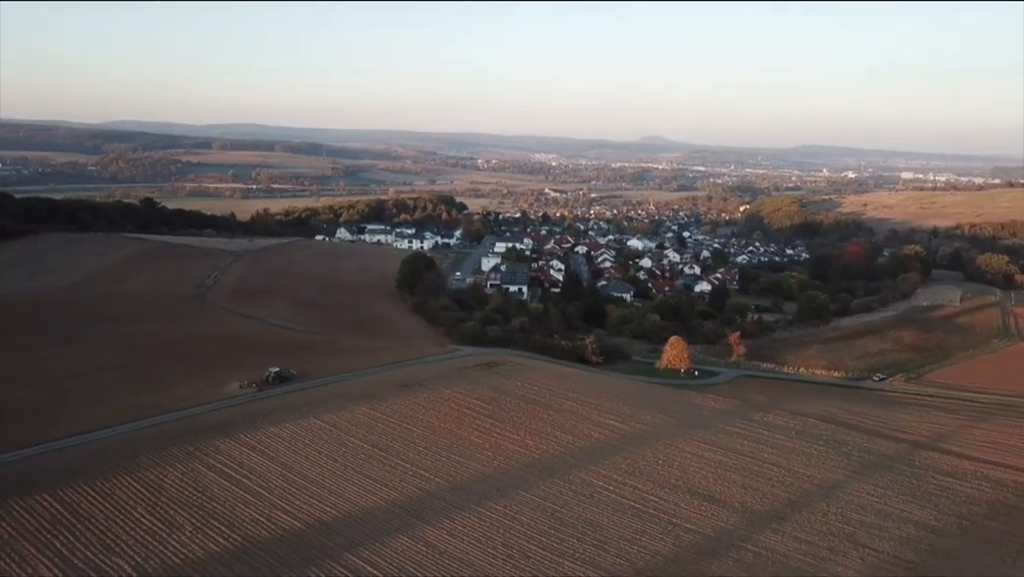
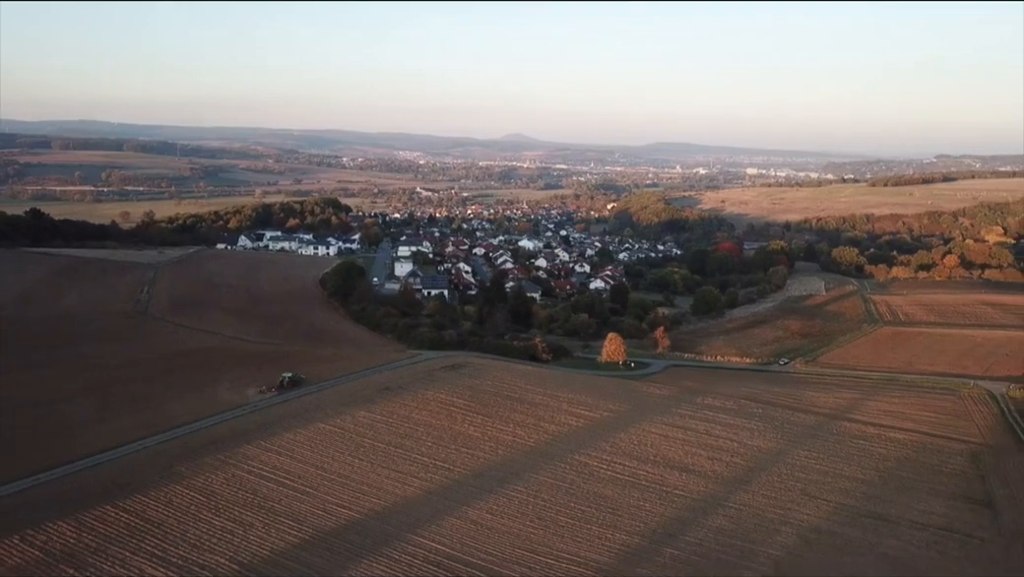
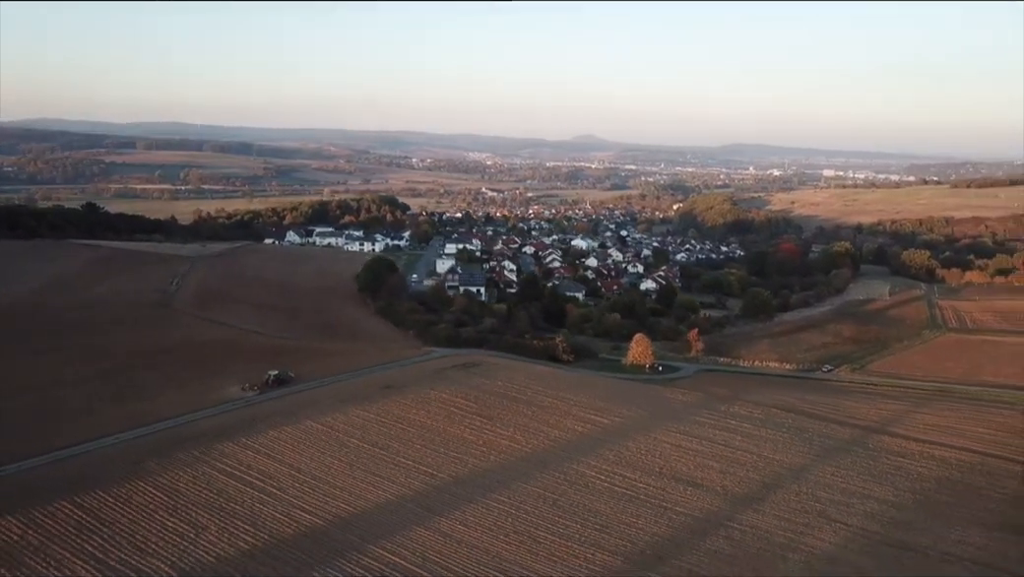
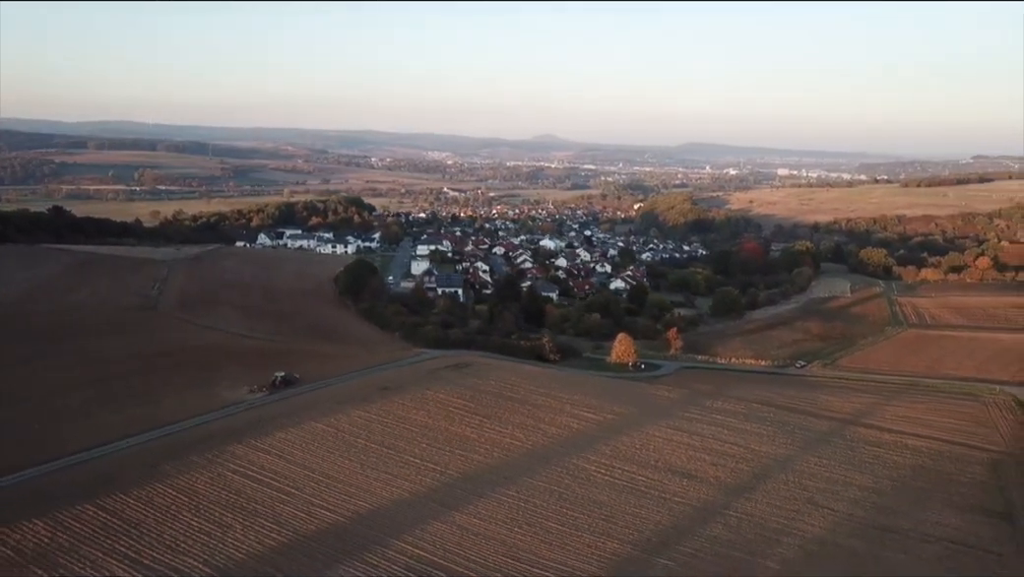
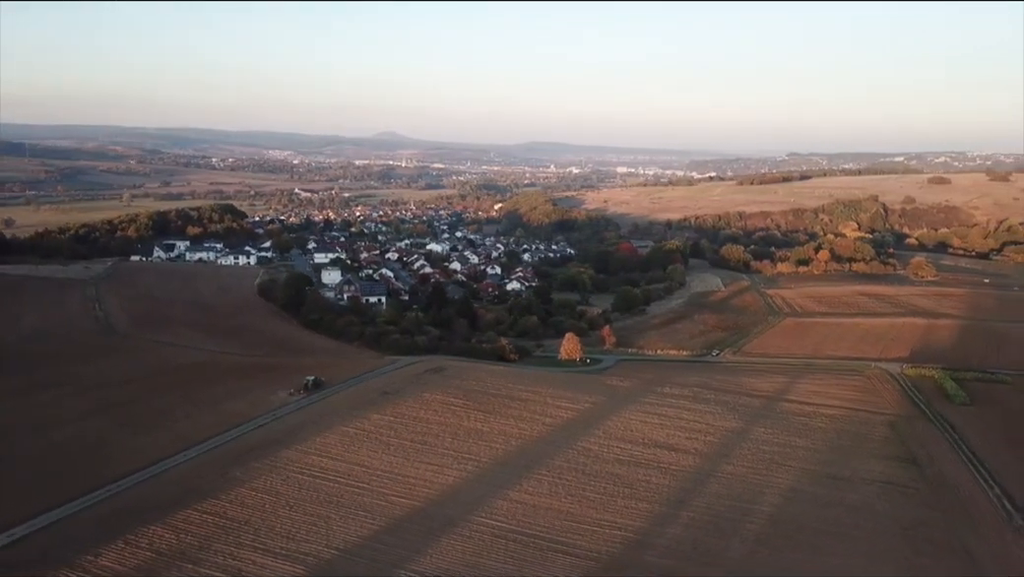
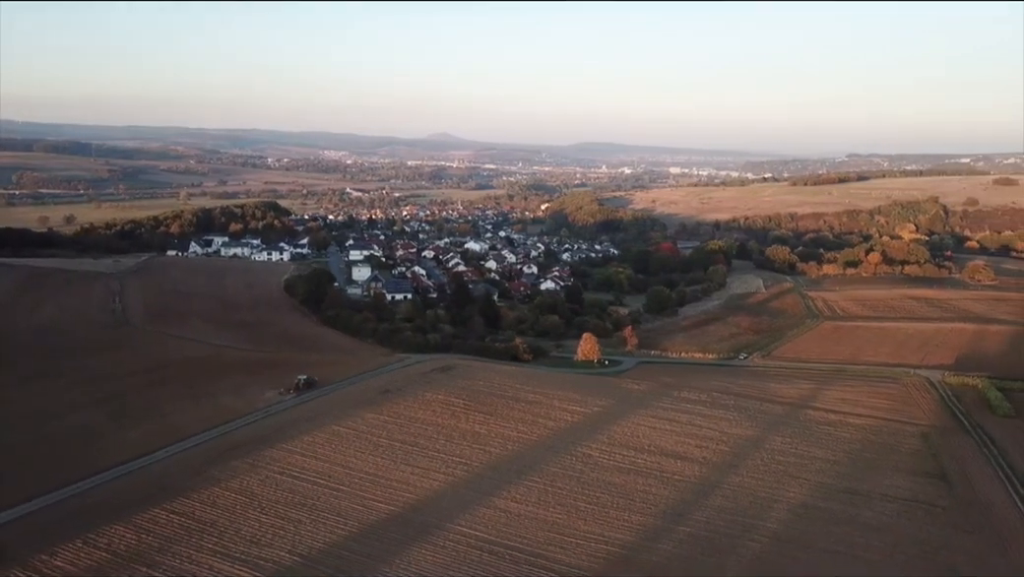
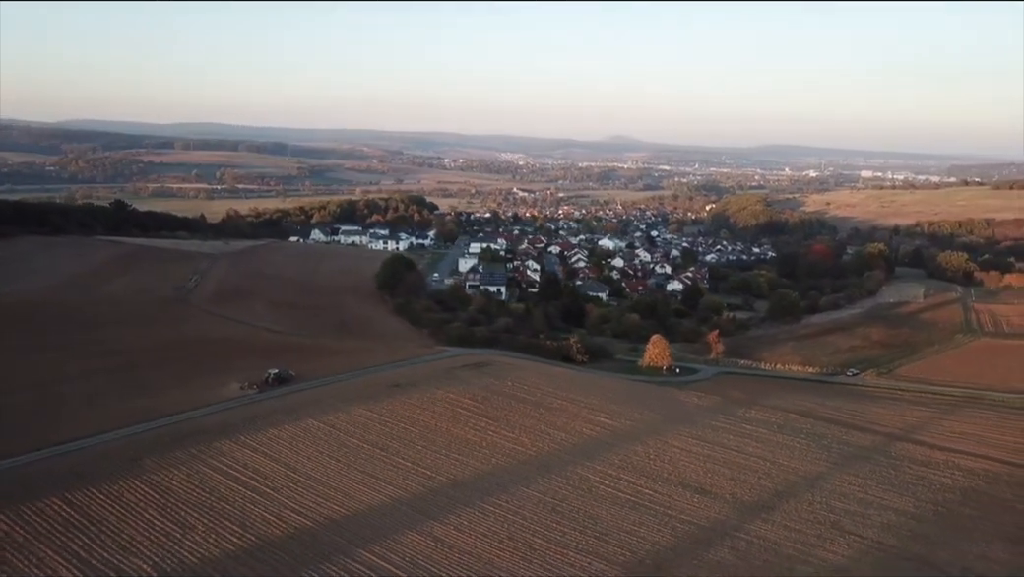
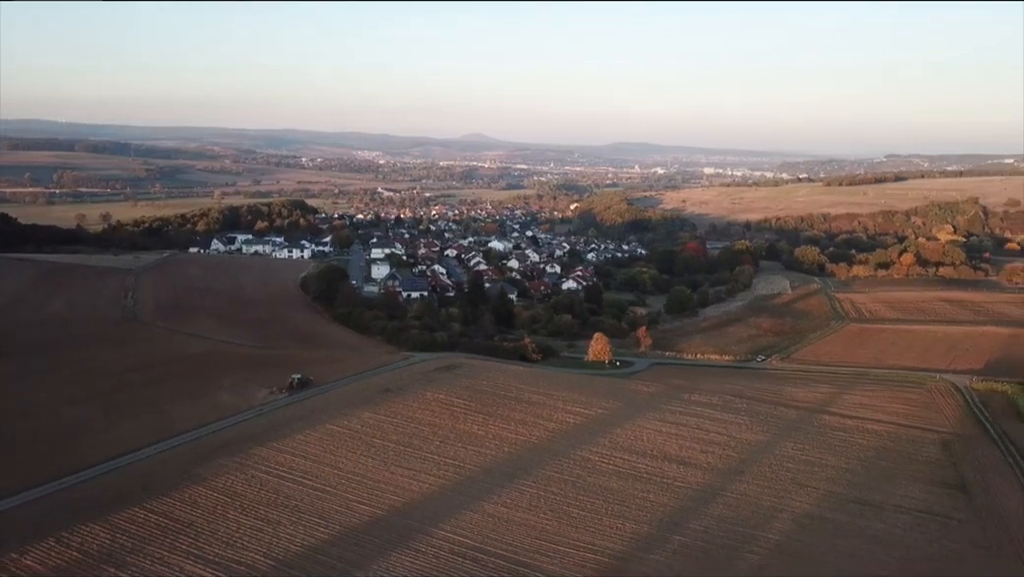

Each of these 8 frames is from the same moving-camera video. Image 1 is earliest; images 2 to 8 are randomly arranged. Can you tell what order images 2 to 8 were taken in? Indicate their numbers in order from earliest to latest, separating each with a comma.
7, 3, 4, 2, 8, 6, 5
